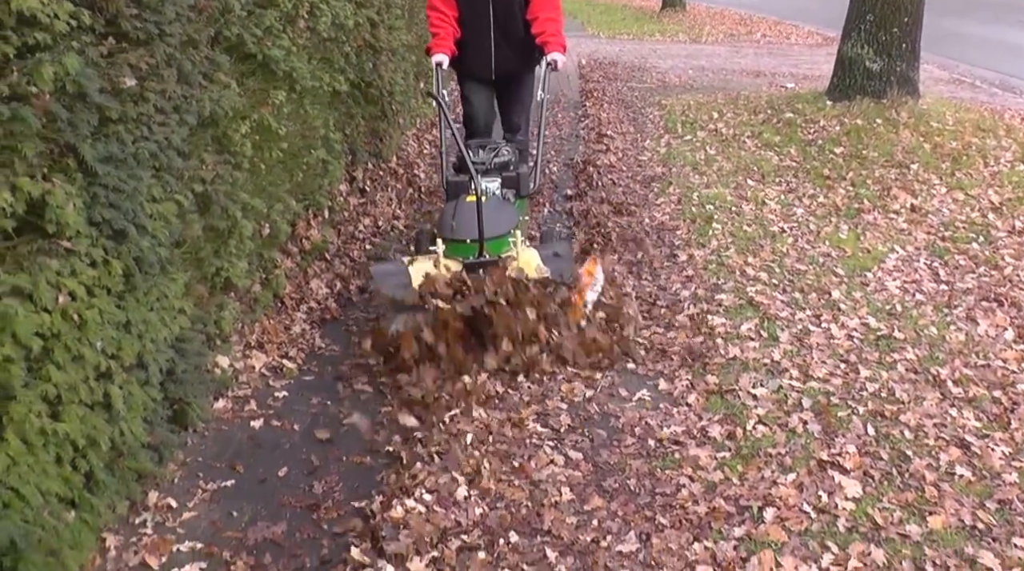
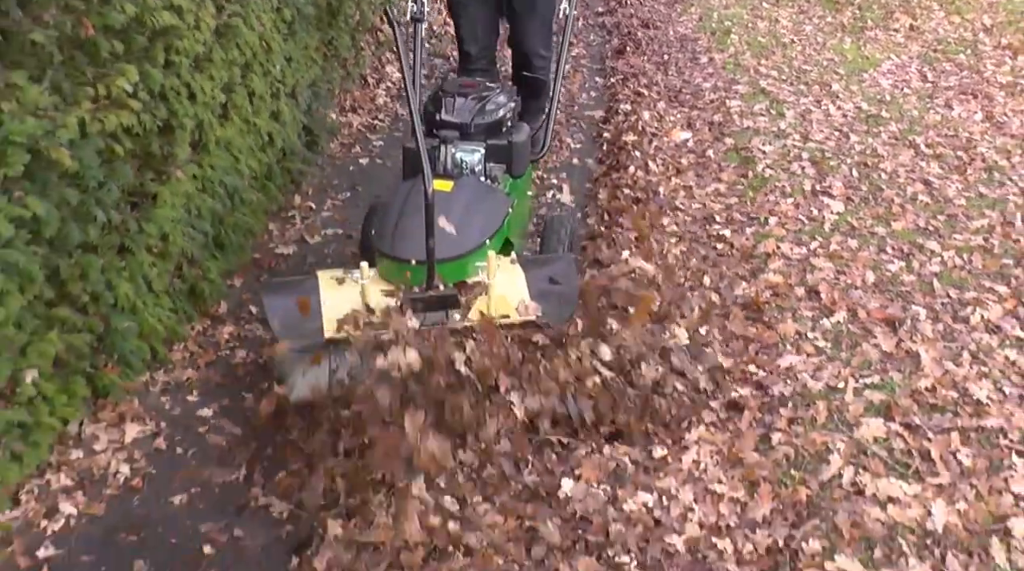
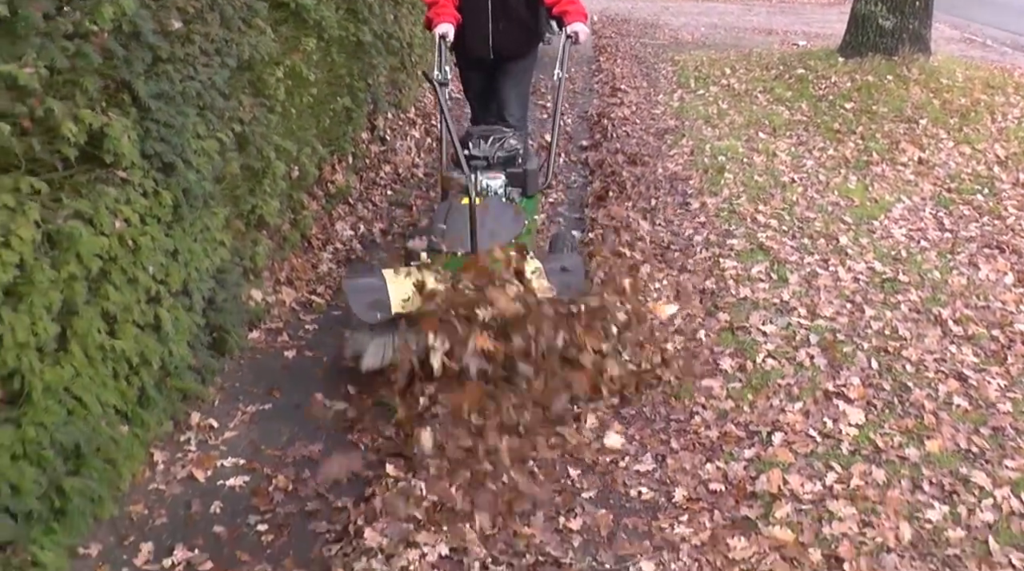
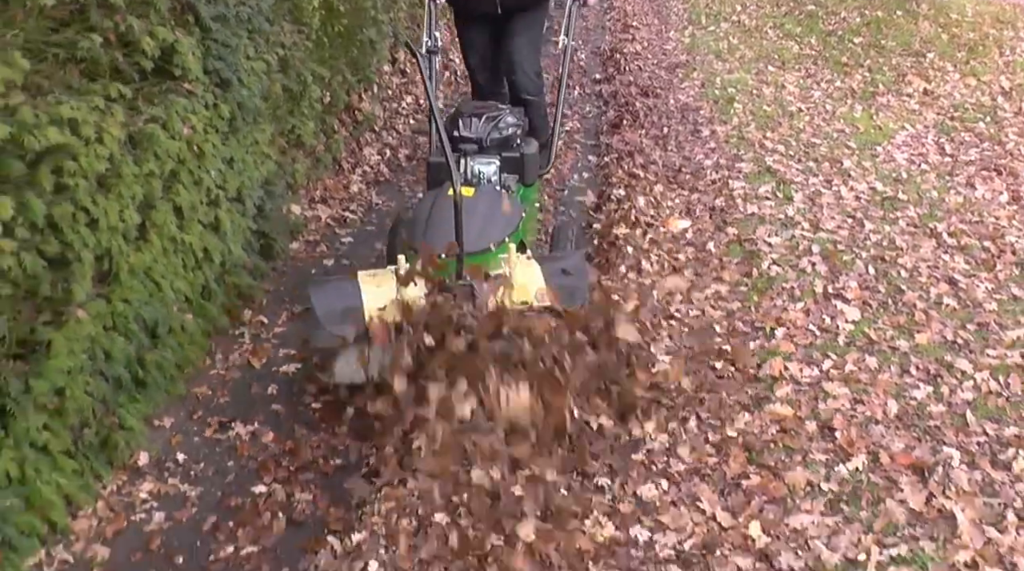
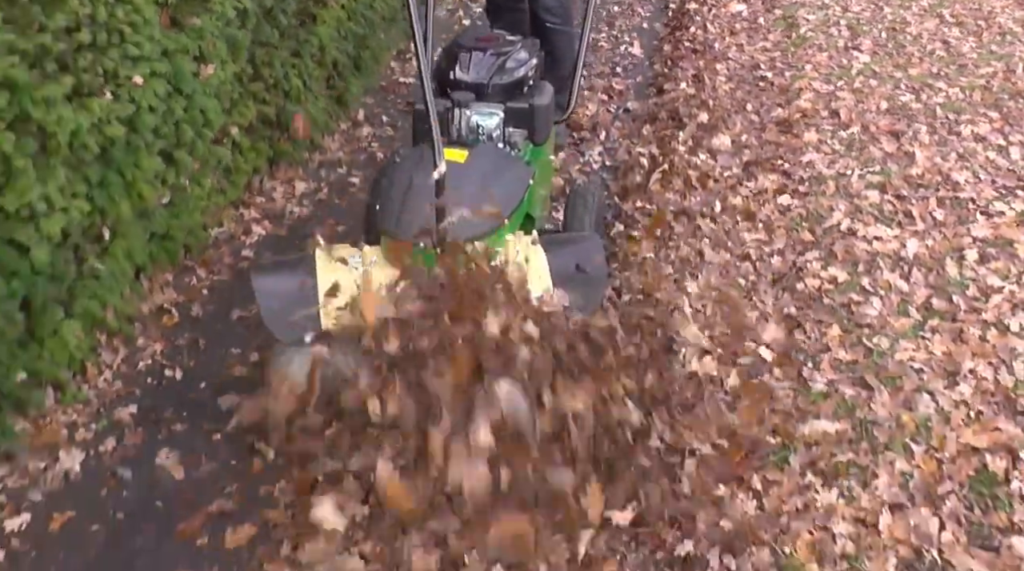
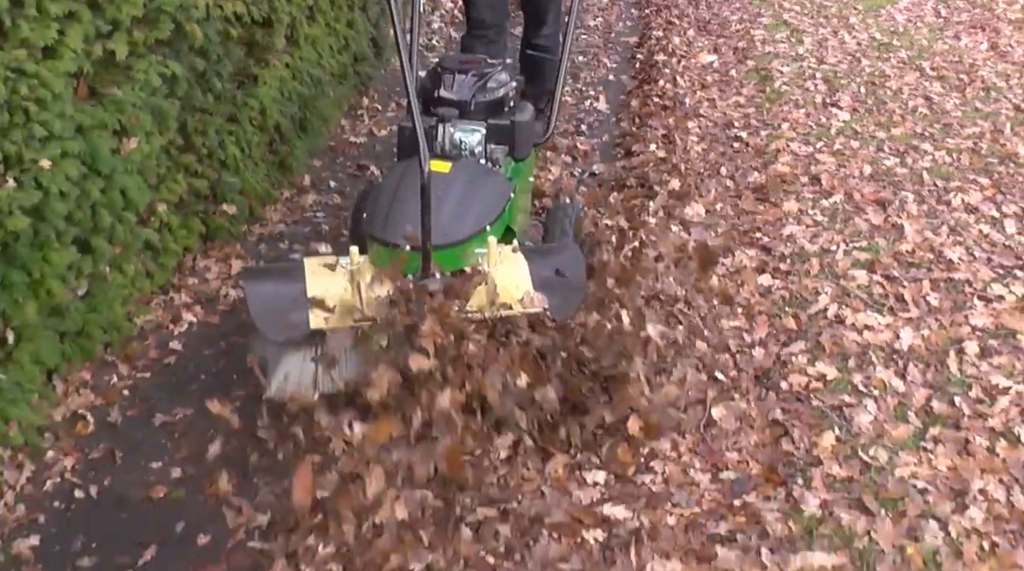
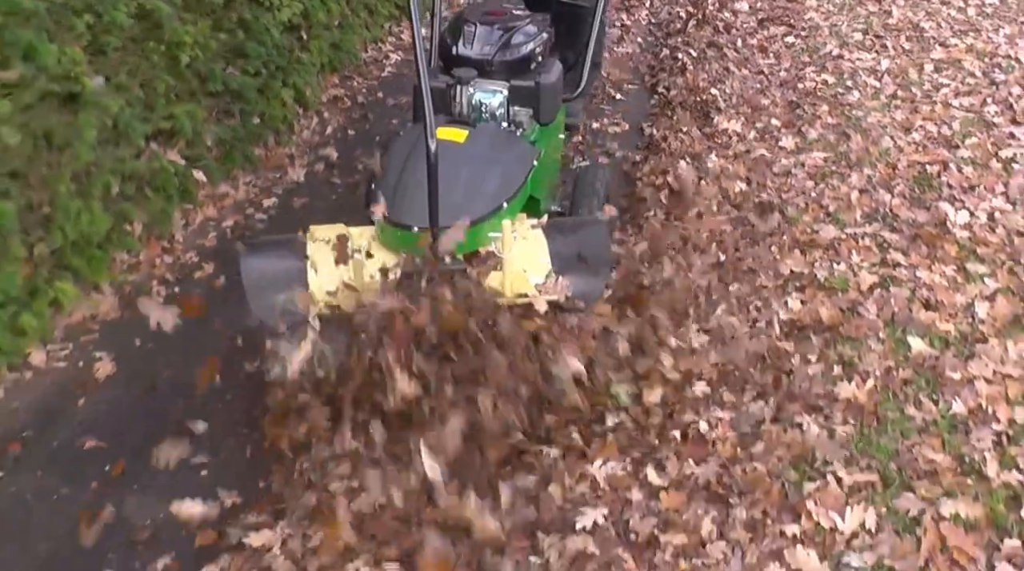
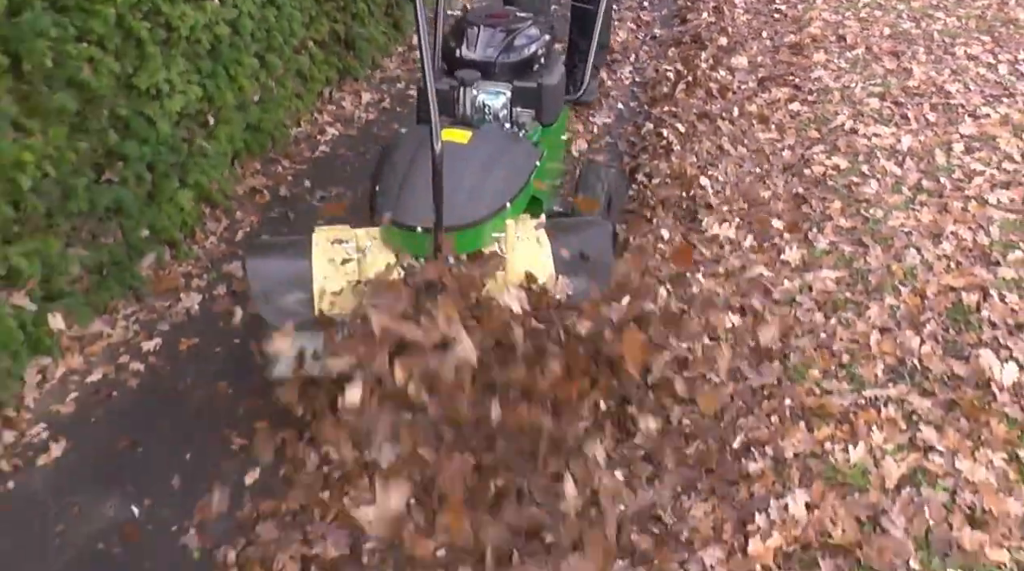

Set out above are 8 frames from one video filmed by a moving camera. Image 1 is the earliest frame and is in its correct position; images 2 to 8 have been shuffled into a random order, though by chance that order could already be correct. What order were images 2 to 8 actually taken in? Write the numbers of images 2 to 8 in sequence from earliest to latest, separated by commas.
3, 4, 2, 6, 5, 8, 7
